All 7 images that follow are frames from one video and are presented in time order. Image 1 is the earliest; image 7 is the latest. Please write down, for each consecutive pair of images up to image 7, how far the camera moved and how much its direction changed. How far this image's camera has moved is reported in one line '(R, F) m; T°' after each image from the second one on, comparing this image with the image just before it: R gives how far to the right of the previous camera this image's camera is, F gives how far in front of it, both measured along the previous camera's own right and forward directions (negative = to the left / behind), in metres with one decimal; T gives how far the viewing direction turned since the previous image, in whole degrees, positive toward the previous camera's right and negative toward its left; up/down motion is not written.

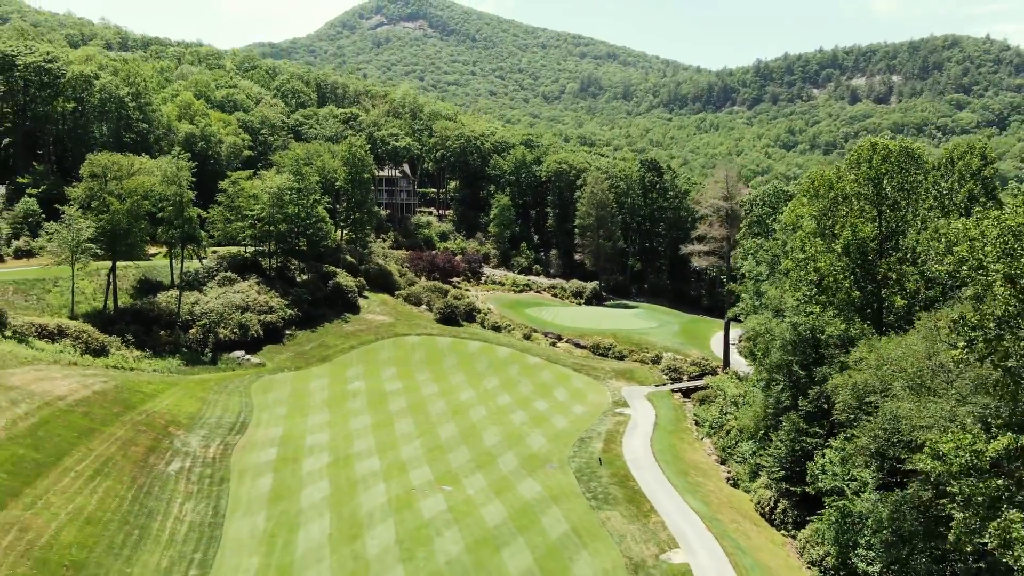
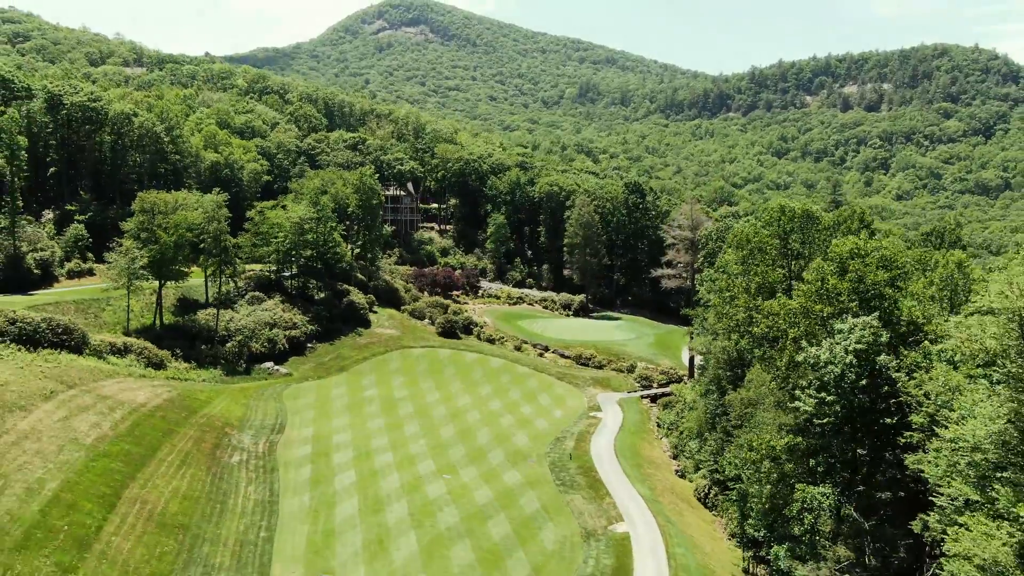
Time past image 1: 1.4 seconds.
(+0.9, -7.5) m; 0°
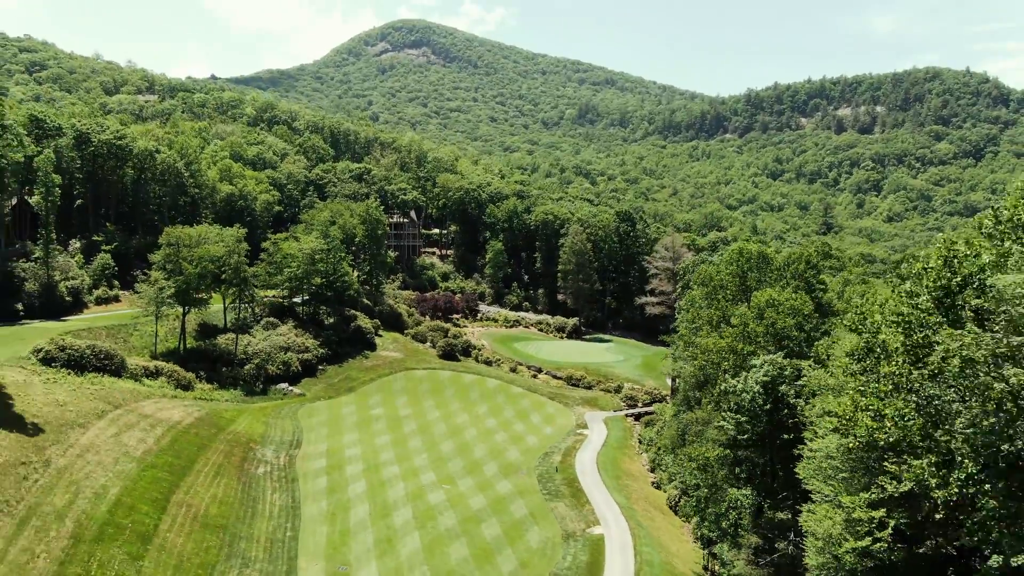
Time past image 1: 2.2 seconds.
(+0.6, -5.0) m; 0°
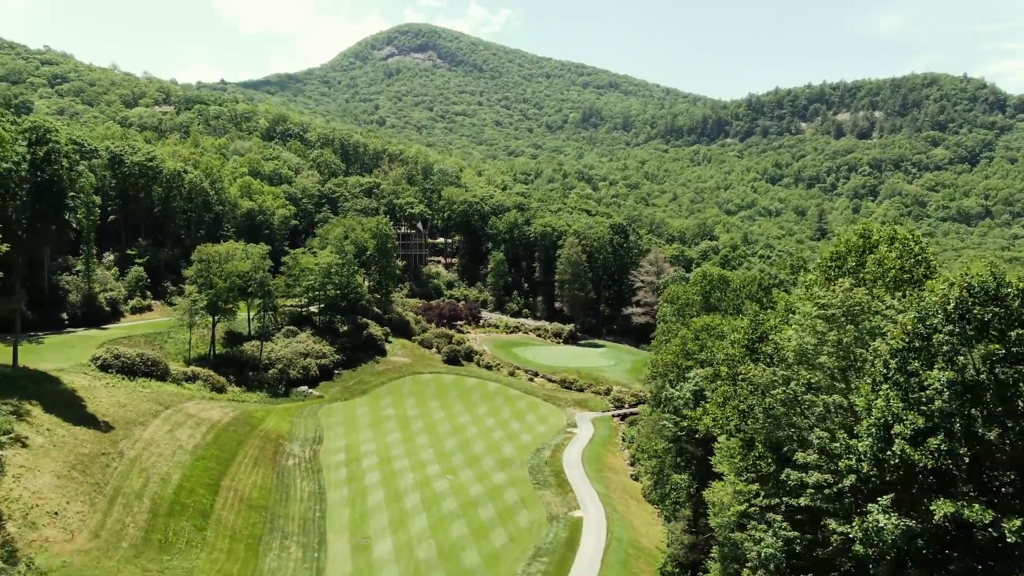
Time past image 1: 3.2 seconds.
(+0.9, -6.2) m; -1°
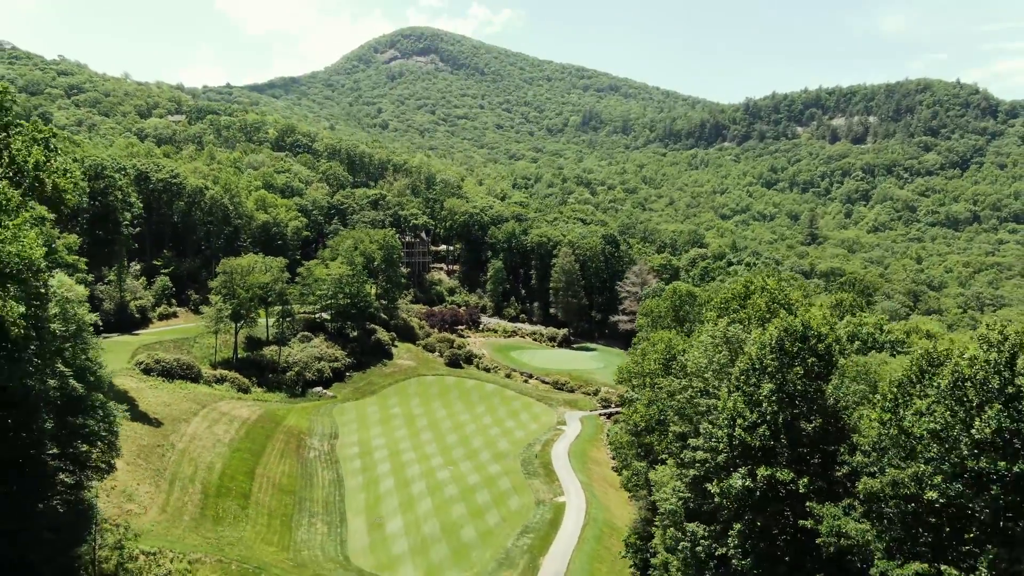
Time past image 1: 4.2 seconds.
(+0.7, -6.4) m; 0°
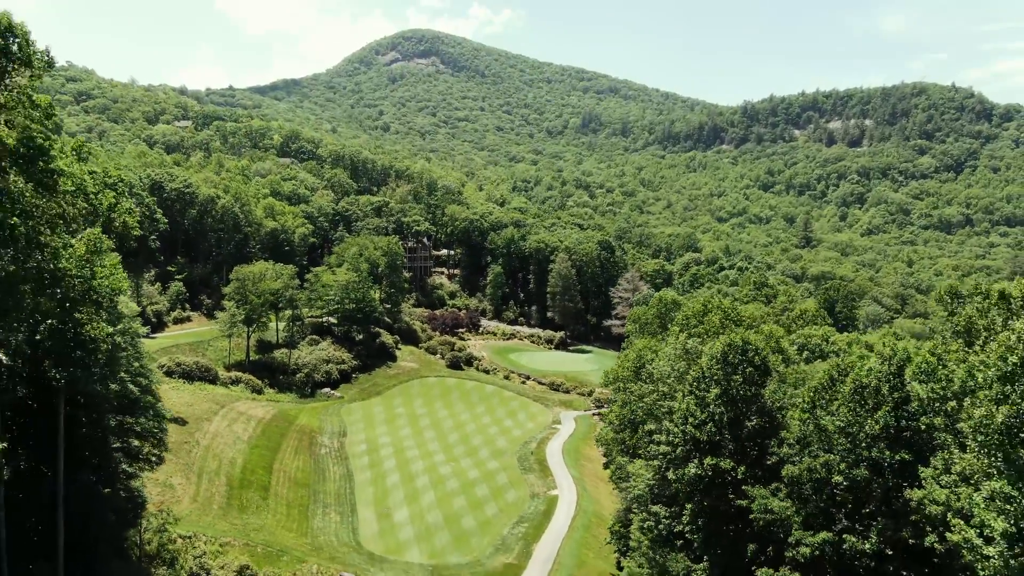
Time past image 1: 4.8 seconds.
(+0.3, -3.9) m; 0°
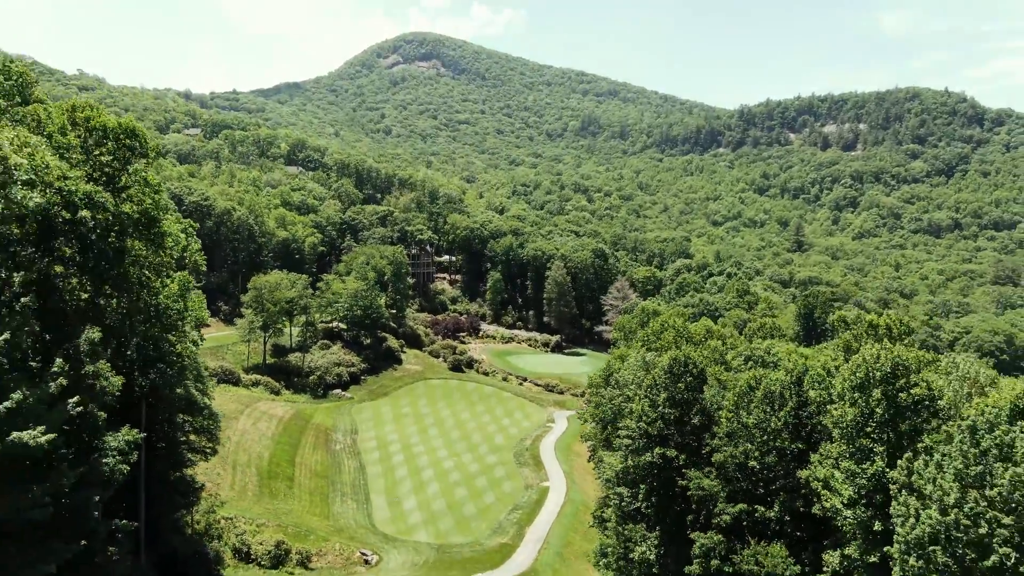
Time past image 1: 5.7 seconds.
(+0.4, -5.9) m; 0°
